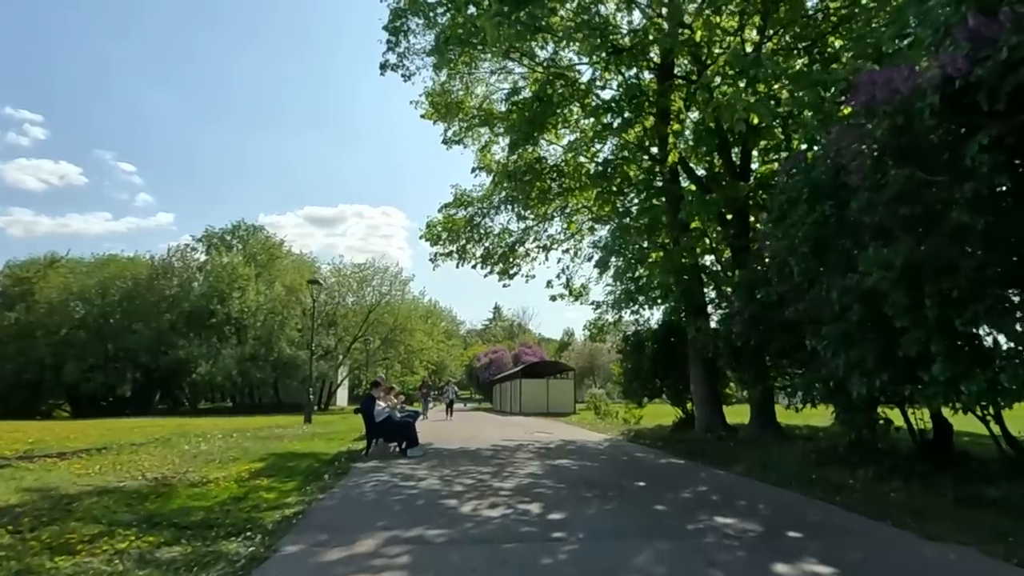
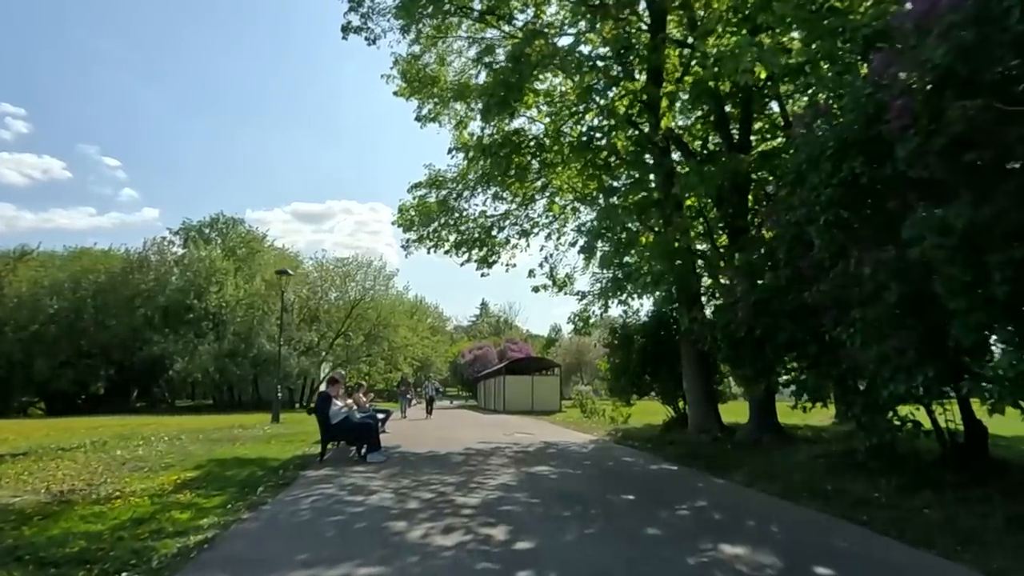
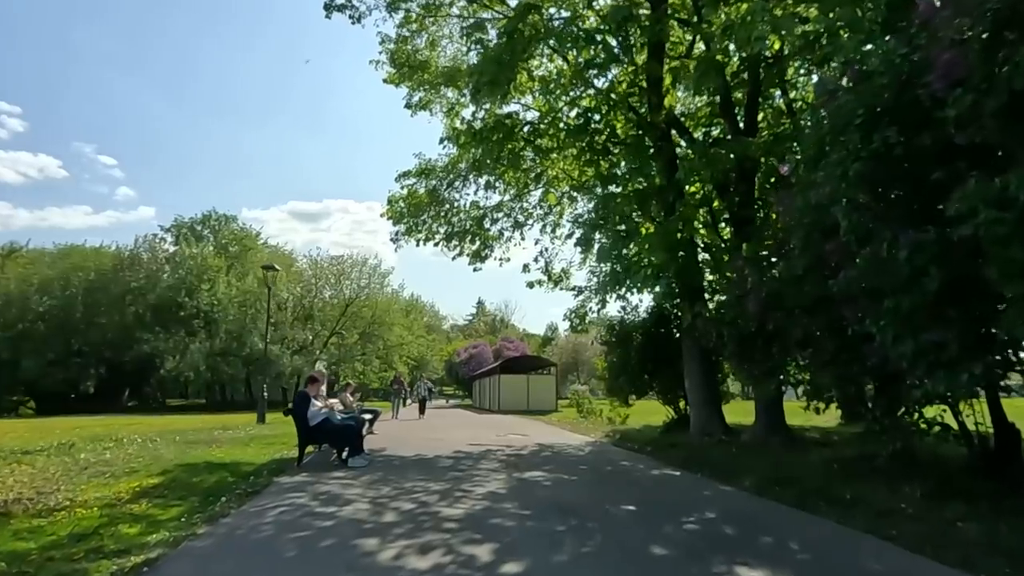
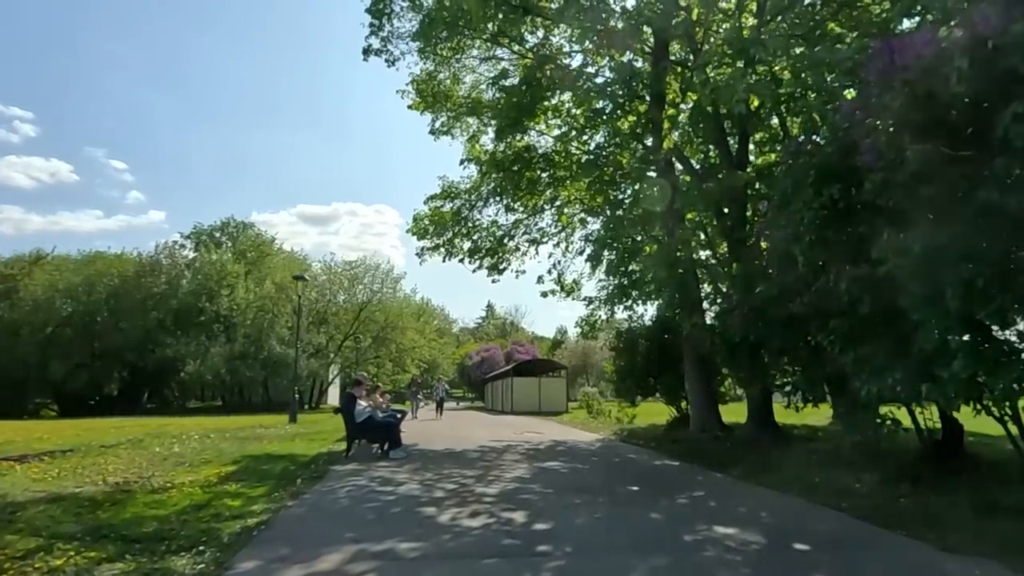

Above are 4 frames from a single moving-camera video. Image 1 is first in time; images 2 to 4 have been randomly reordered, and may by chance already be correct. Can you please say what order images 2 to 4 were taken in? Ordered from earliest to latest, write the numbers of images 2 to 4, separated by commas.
4, 2, 3
